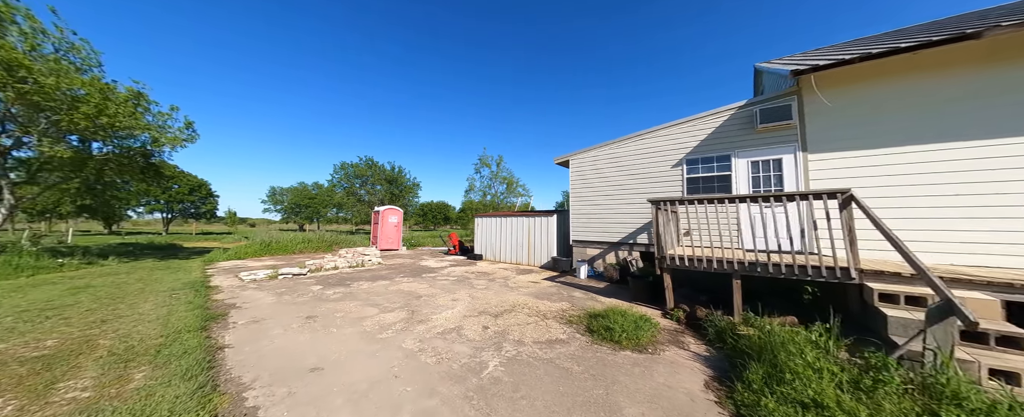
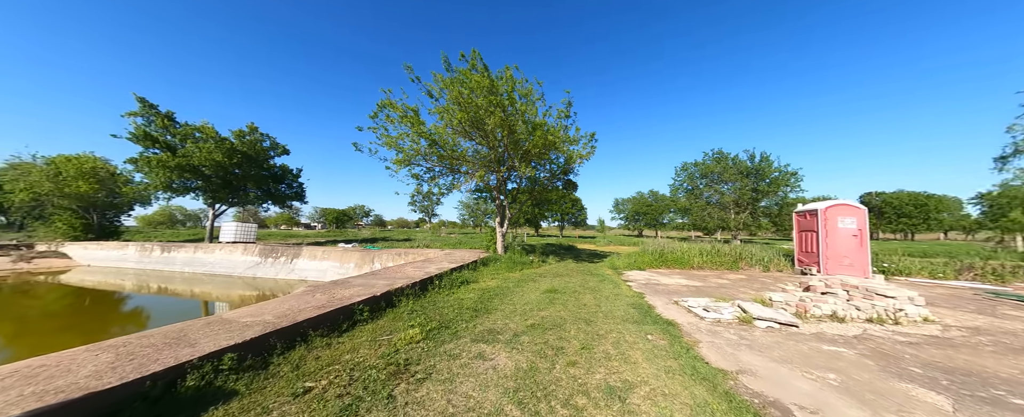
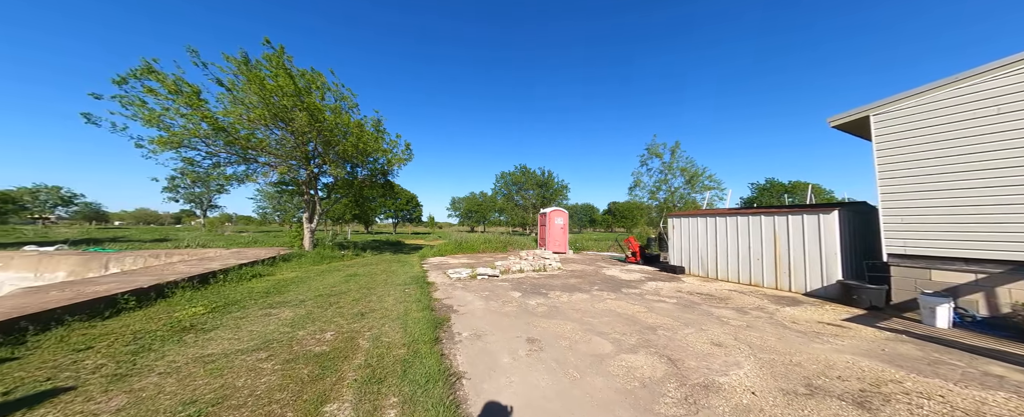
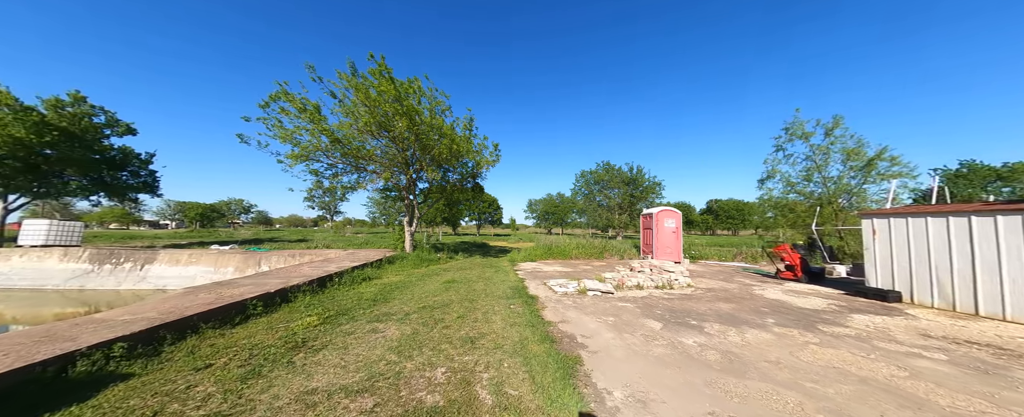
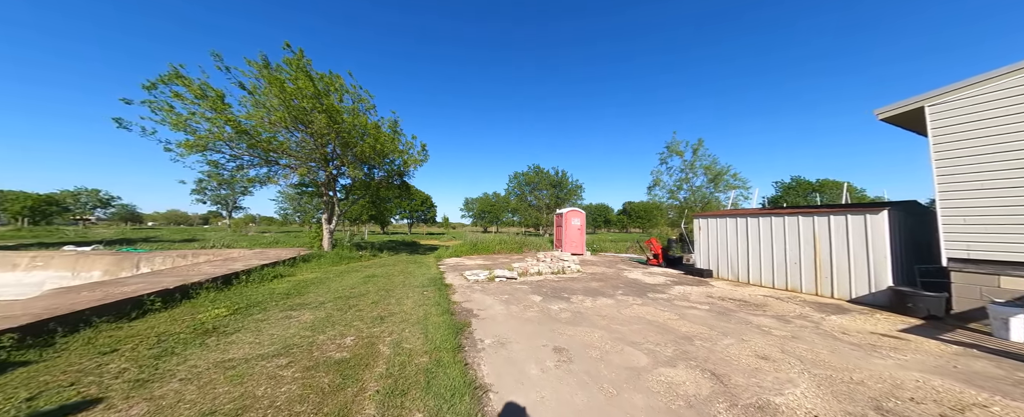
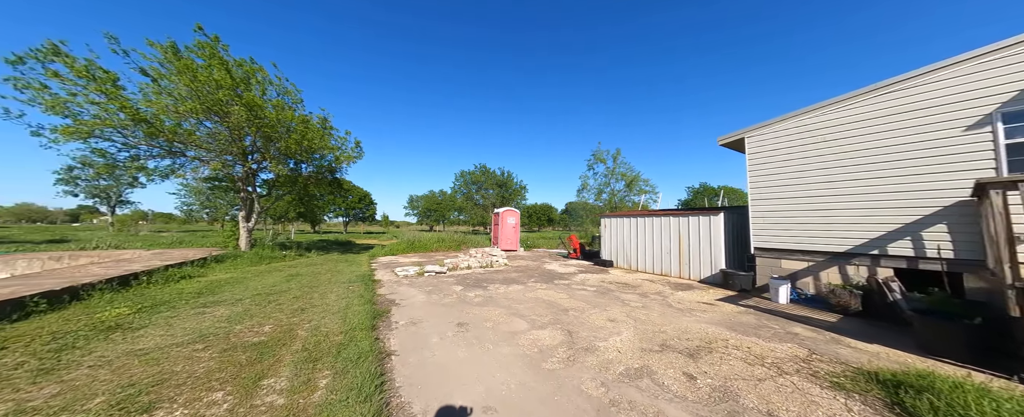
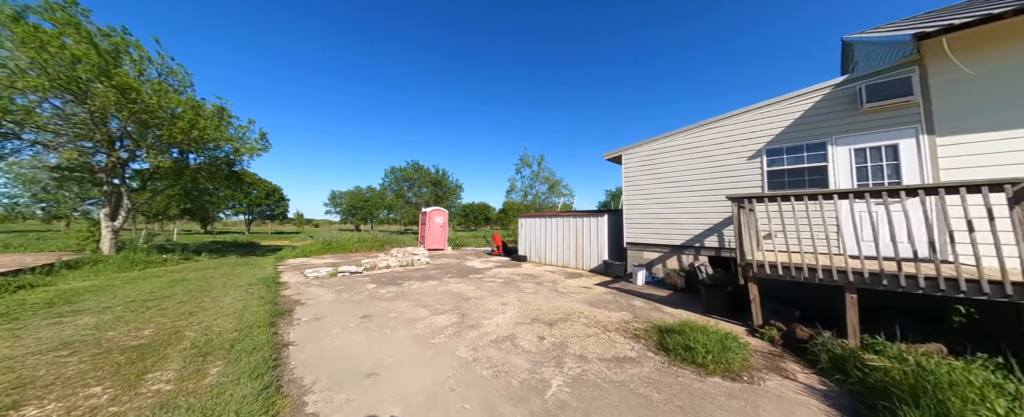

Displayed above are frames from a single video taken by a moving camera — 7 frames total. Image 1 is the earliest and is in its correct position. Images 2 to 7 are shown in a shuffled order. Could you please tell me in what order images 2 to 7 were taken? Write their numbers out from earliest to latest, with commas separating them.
7, 6, 3, 5, 4, 2
